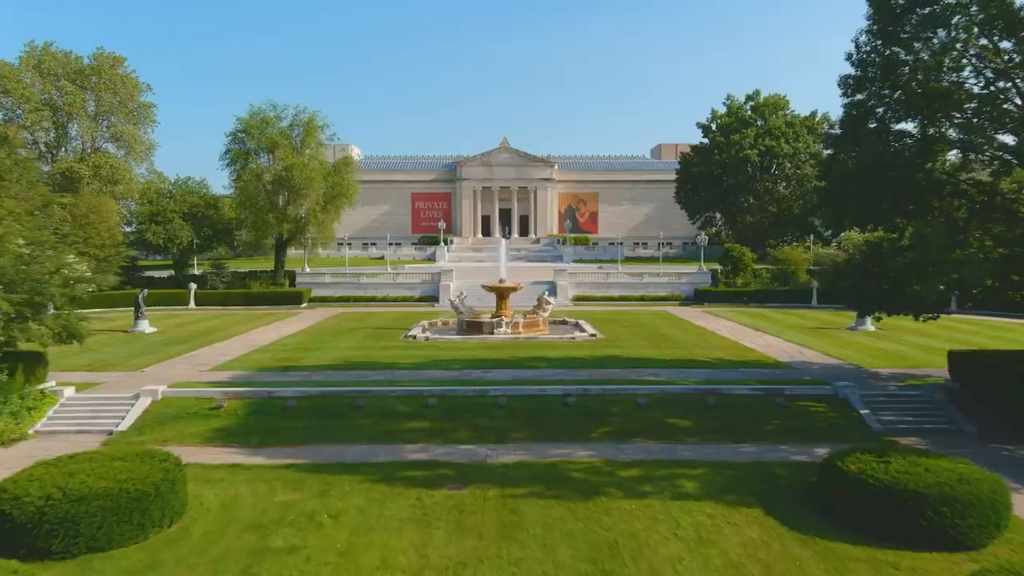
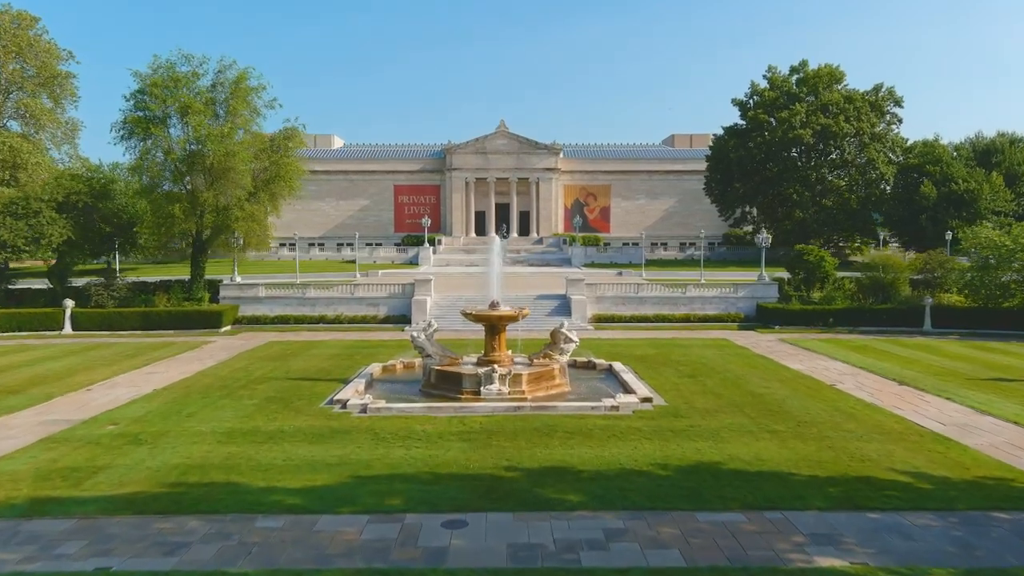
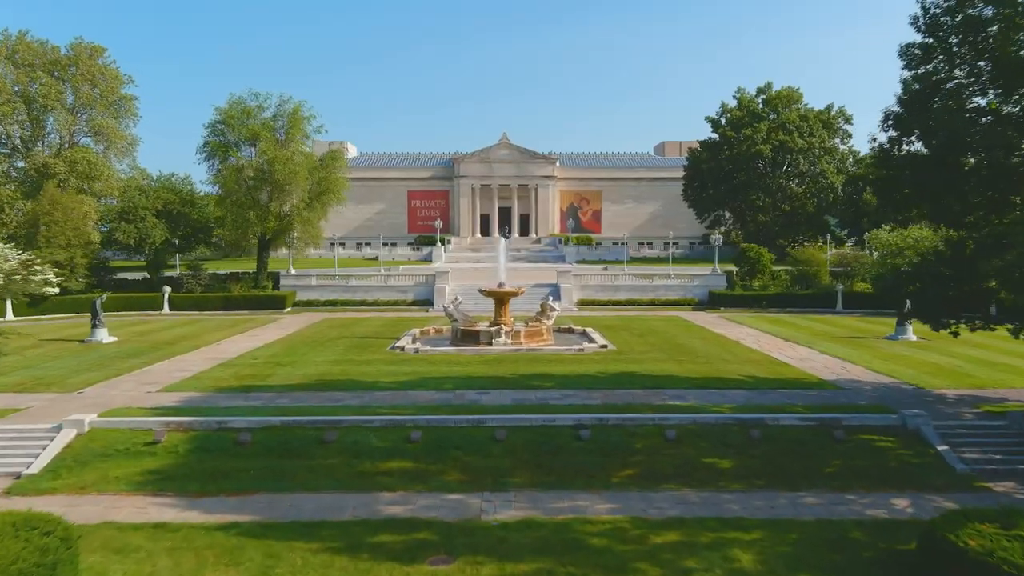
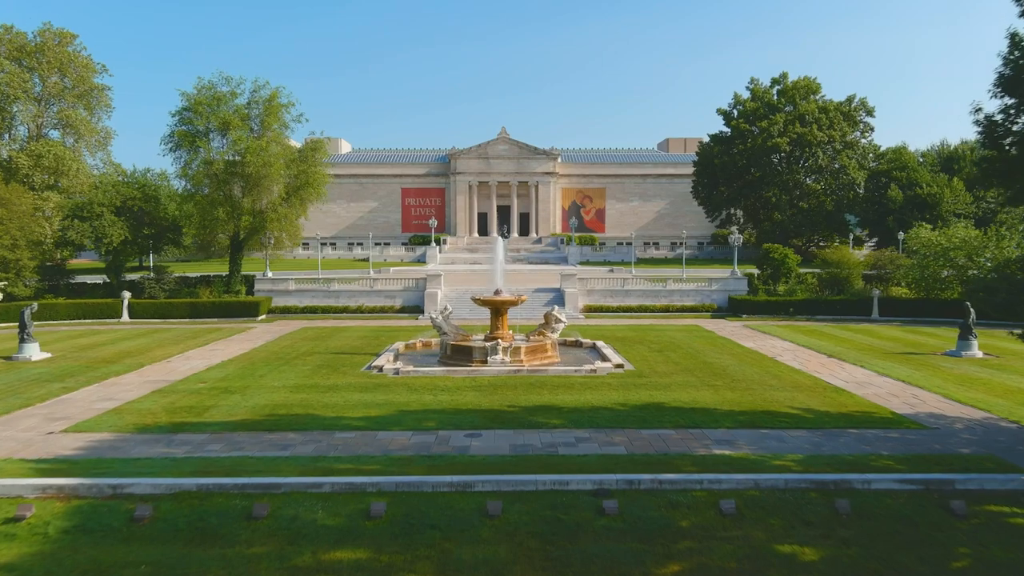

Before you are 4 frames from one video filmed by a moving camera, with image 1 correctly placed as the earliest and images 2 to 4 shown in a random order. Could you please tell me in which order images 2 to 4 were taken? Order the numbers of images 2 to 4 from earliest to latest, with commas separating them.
3, 4, 2
